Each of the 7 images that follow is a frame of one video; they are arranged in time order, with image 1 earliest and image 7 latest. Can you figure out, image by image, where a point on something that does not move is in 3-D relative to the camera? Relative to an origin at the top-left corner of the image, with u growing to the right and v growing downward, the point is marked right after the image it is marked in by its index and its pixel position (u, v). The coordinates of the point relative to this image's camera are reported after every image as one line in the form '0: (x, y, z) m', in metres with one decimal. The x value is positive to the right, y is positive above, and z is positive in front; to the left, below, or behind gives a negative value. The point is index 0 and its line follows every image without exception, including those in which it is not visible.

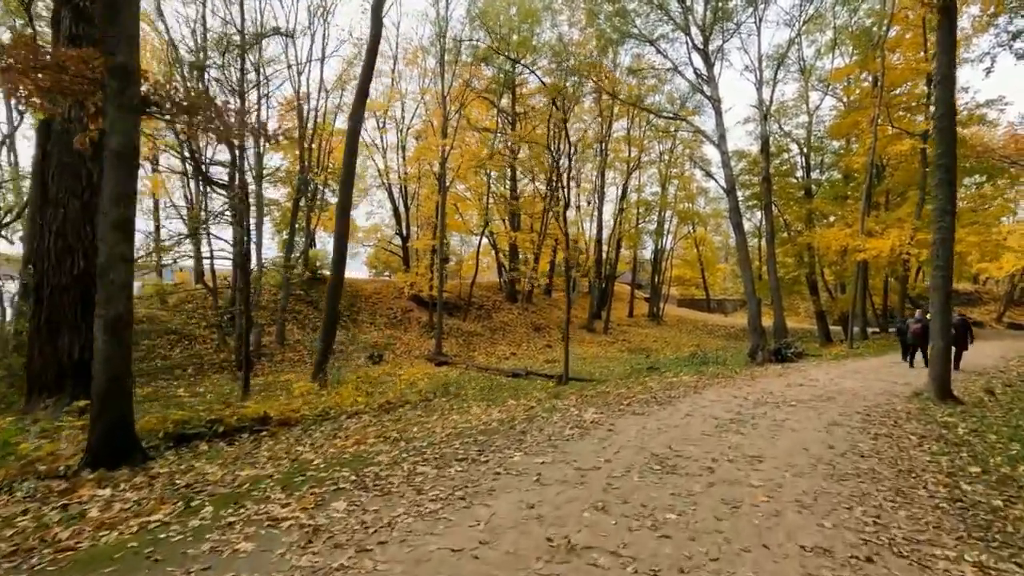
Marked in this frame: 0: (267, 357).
0: (-7.2, -2.1, +15.6) m
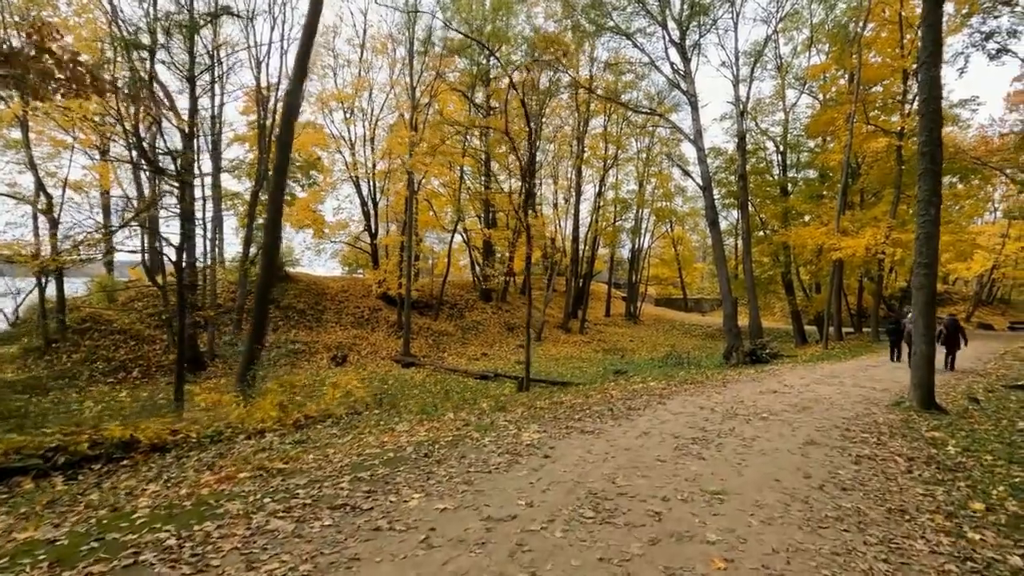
0: (-8.1, -2.0, +14.8) m
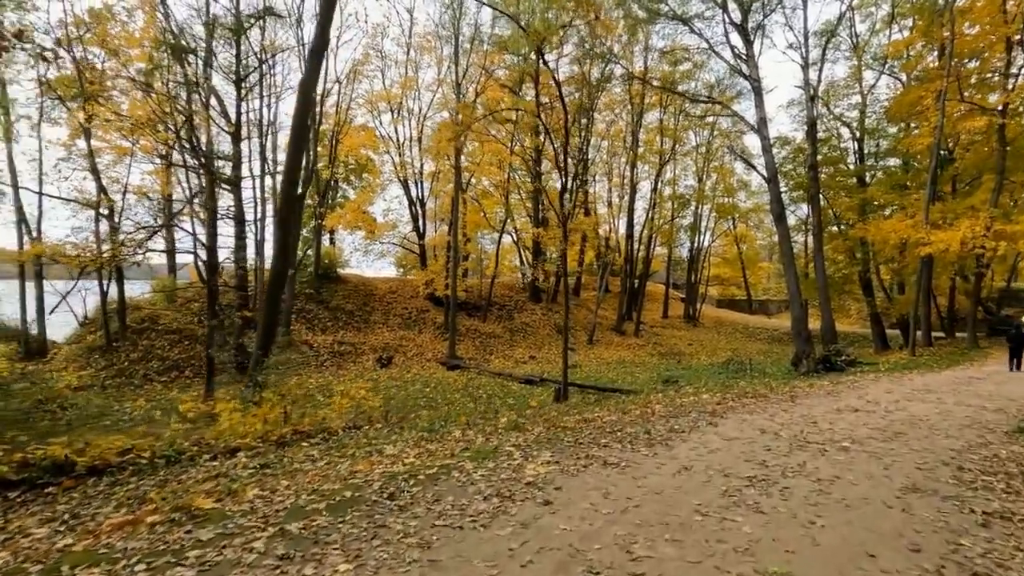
0: (-6.8, -2.0, +14.9) m
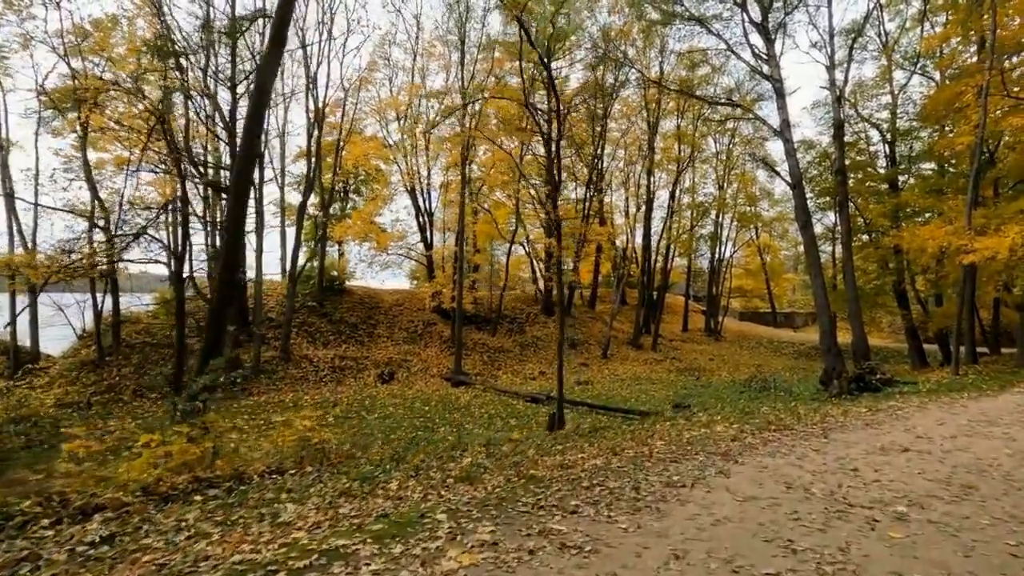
0: (-6.6, -2.3, +14.3) m
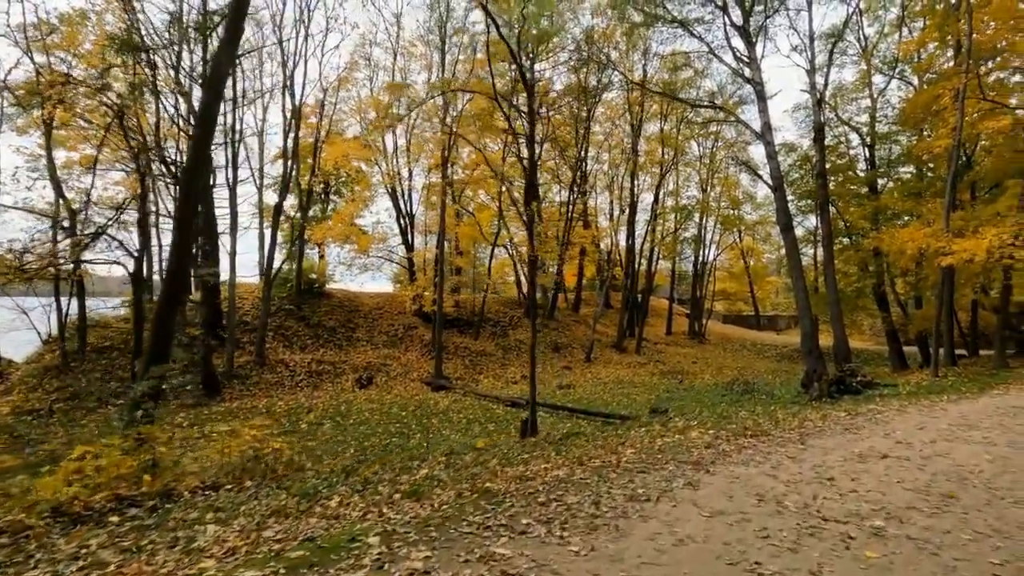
0: (-7.1, -2.4, +13.9) m
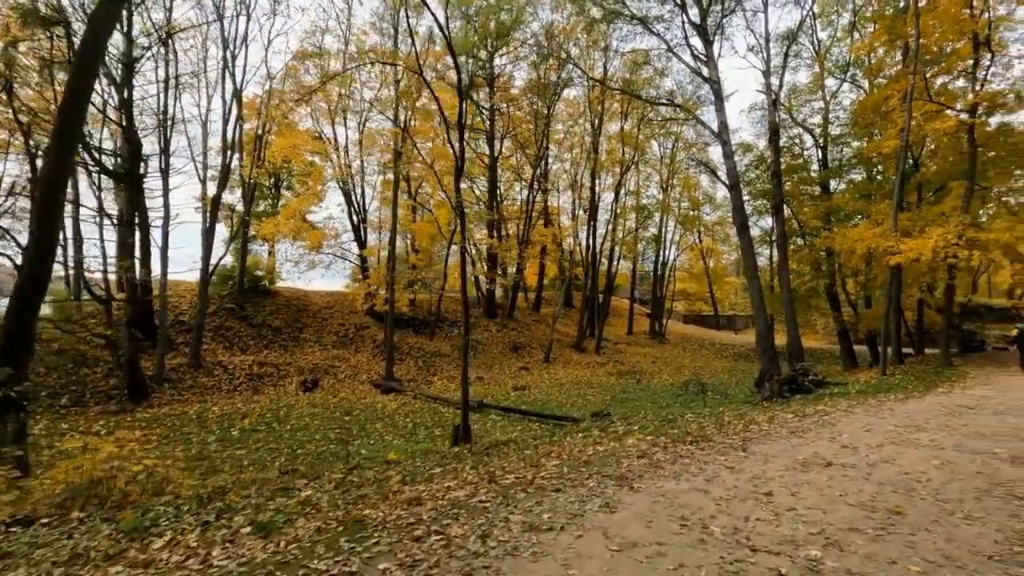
0: (-8.3, -2.4, +13.0) m
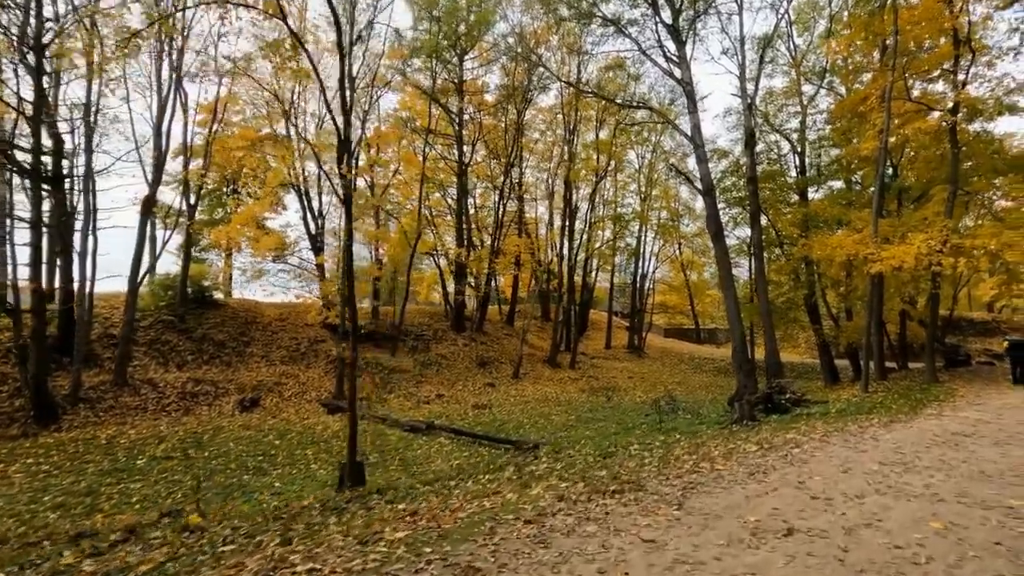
0: (-9.3, -2.6, +11.7) m
